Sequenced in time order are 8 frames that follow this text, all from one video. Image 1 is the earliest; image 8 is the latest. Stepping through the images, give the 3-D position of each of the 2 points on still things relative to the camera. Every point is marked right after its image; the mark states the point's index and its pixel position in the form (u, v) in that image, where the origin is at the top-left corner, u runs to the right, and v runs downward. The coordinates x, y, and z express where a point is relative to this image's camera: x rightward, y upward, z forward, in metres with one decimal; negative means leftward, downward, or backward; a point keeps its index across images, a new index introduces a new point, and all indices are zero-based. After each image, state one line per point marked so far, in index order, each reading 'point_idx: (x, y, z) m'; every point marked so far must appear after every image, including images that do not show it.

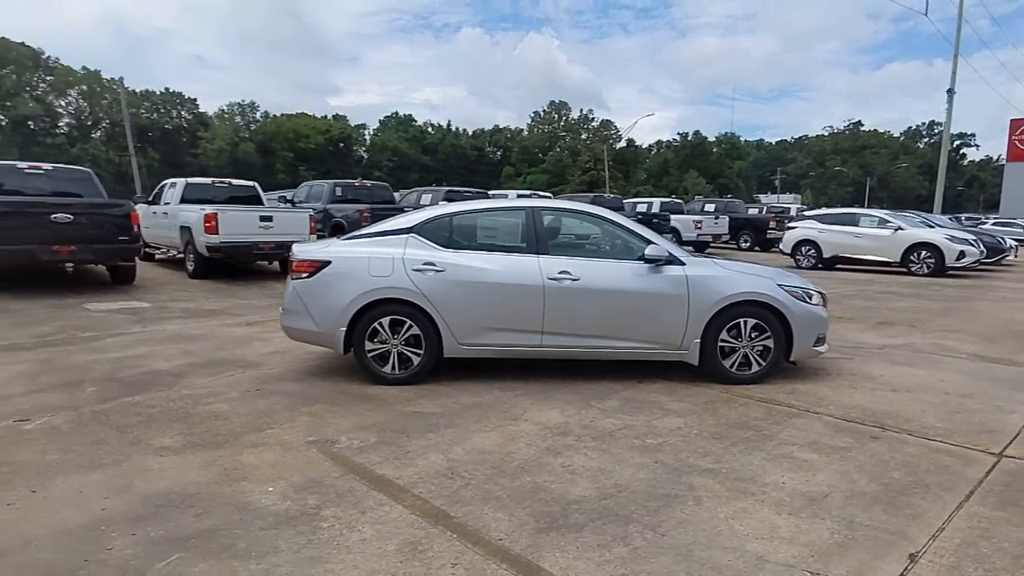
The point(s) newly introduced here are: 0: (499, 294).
0: (-0.1, -0.1, +6.0) m
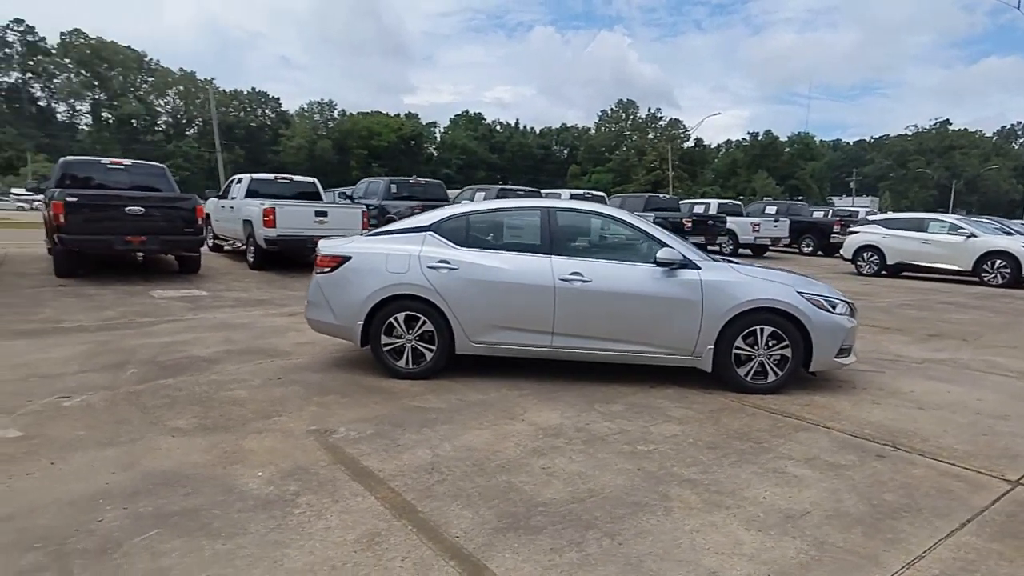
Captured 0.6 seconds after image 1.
0: (0.0, -0.1, +6.0) m
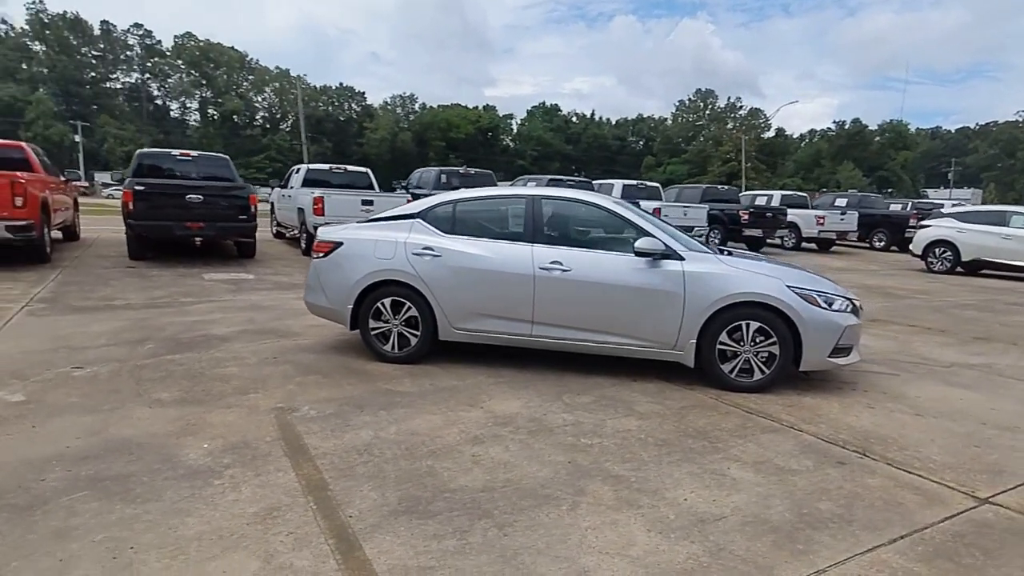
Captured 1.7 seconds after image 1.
0: (-0.2, 0.0, +6.0) m
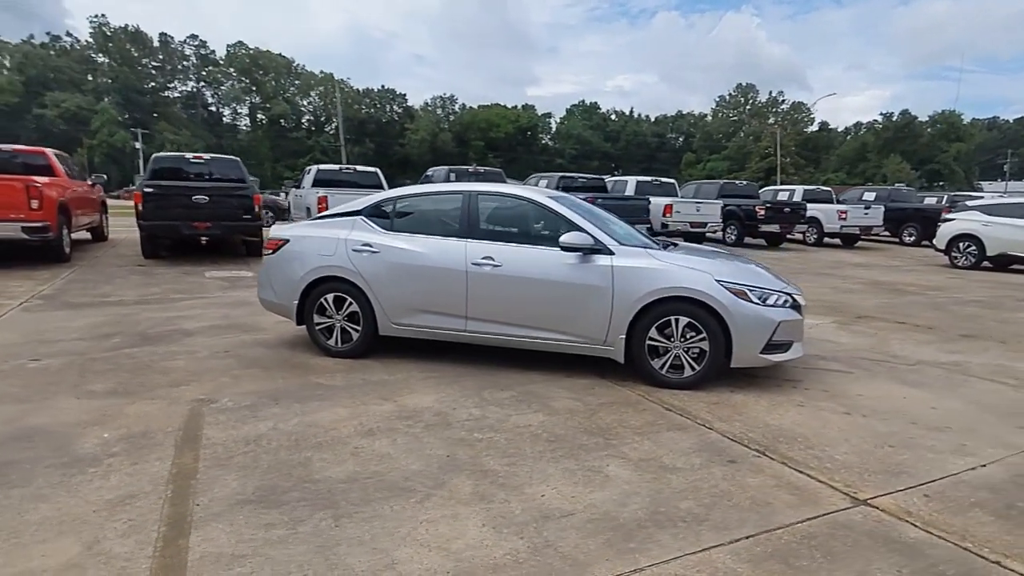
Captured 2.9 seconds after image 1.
0: (-0.8, +0.1, +5.9) m
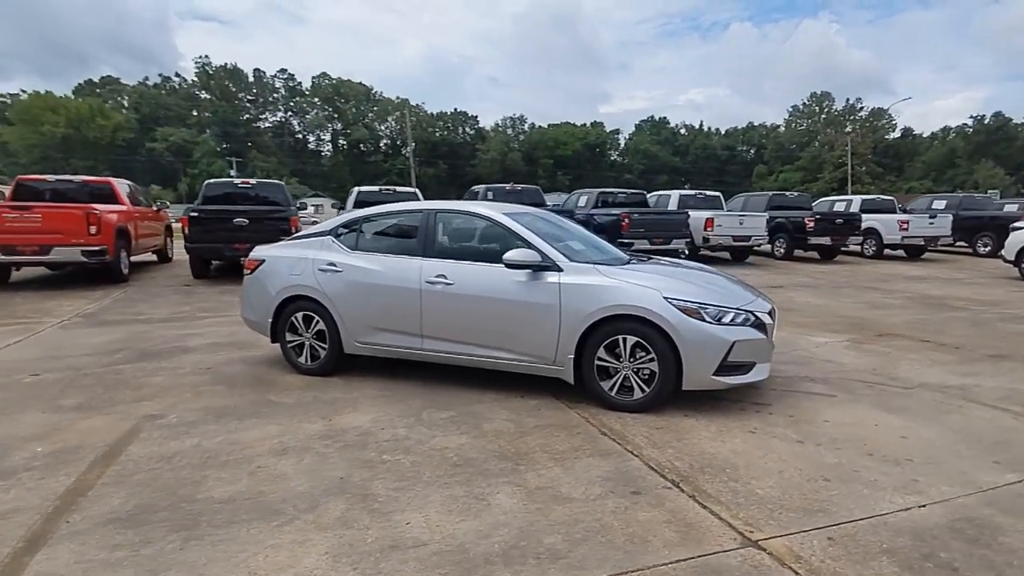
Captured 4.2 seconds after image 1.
0: (-1.2, -0.1, +5.9) m
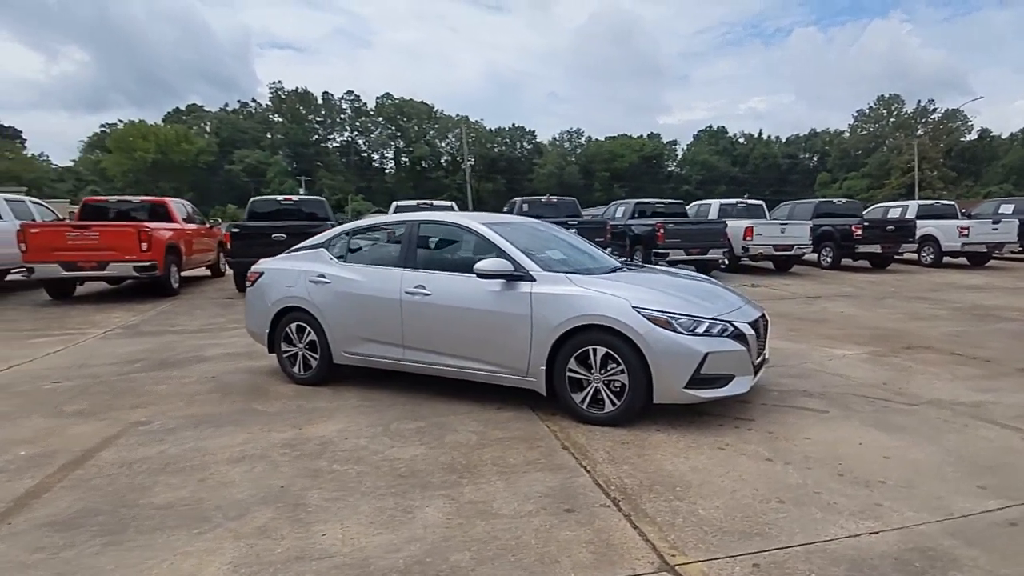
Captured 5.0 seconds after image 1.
0: (-1.4, -0.2, +5.9) m
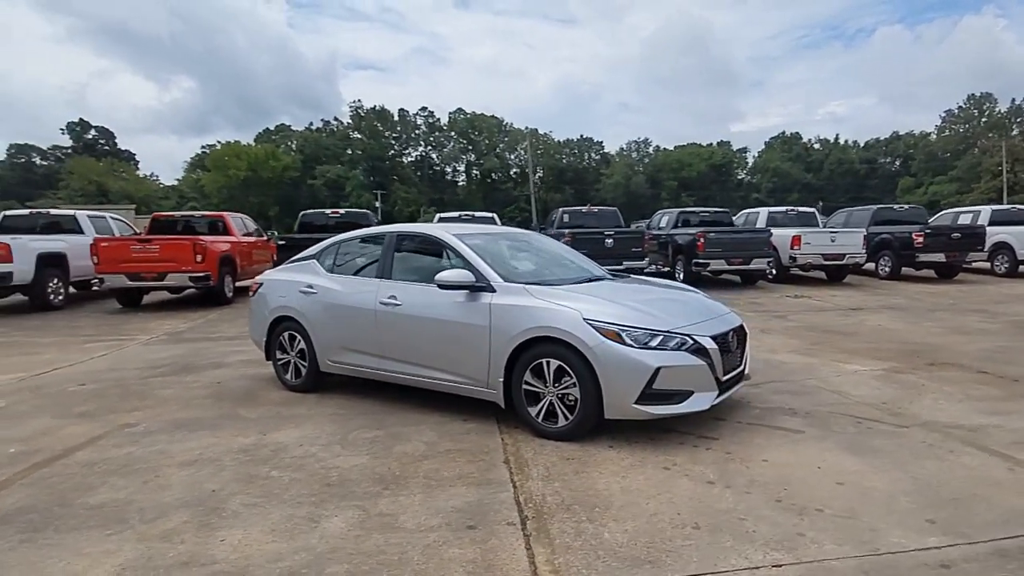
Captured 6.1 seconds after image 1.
0: (-1.6, -0.3, +6.0) m
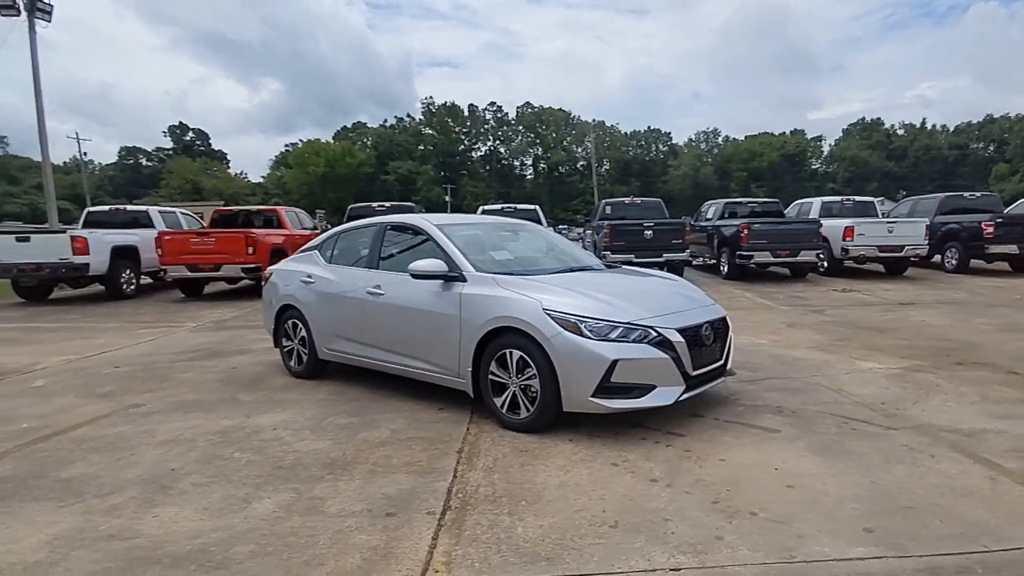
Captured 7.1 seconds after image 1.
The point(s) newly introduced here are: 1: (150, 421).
0: (-1.7, -0.2, +6.2) m
1: (-3.1, -1.1, +5.3) m
